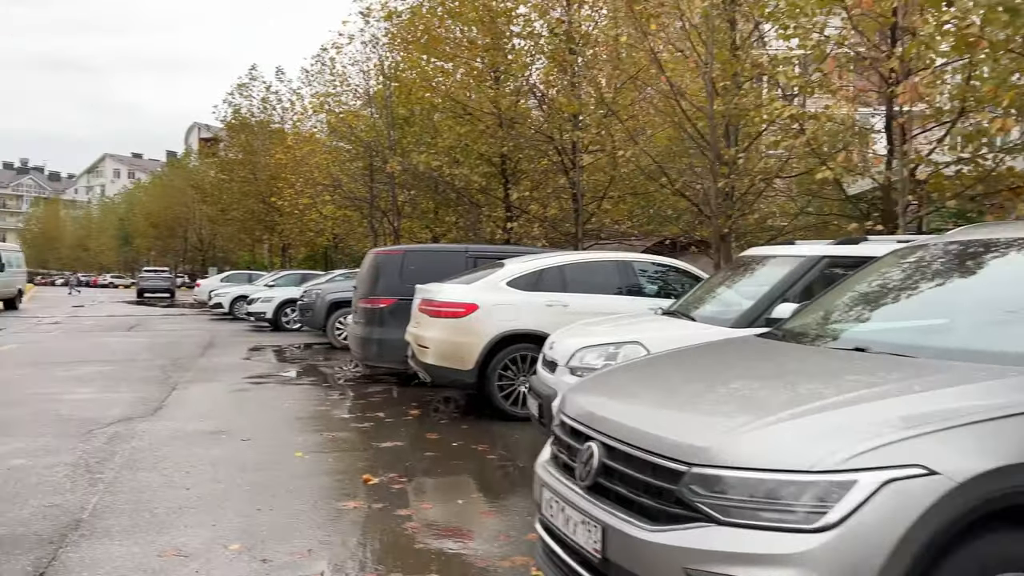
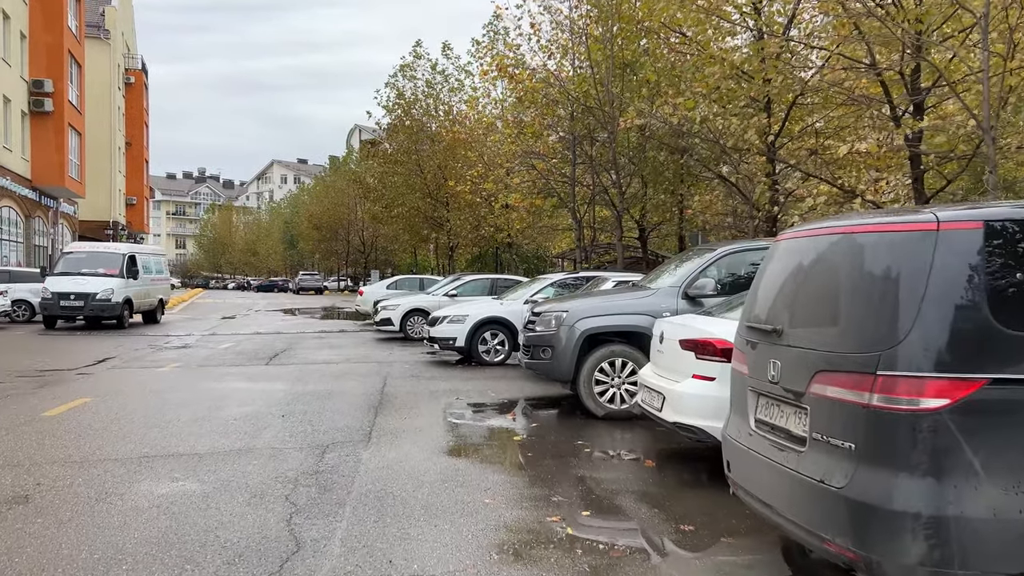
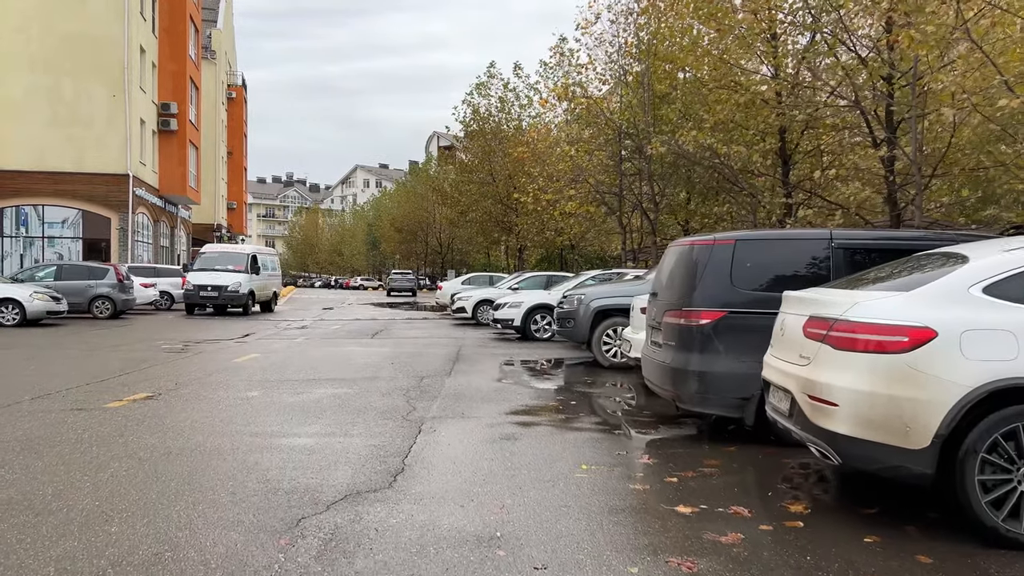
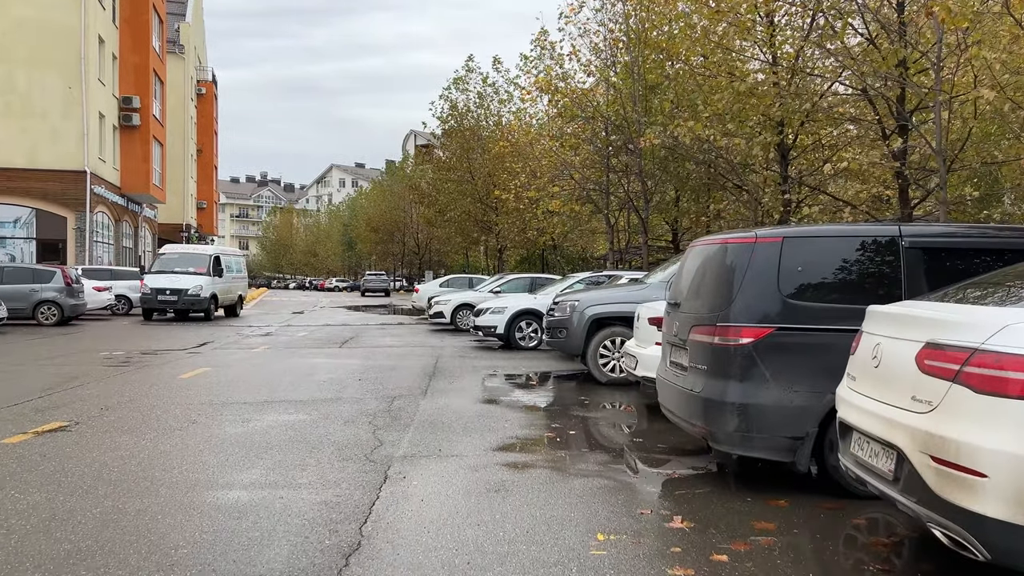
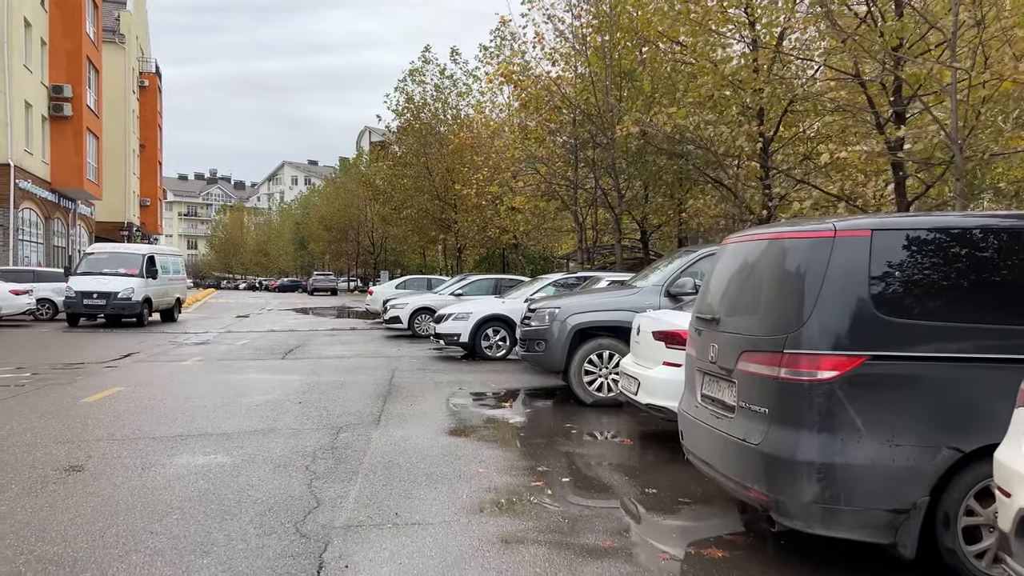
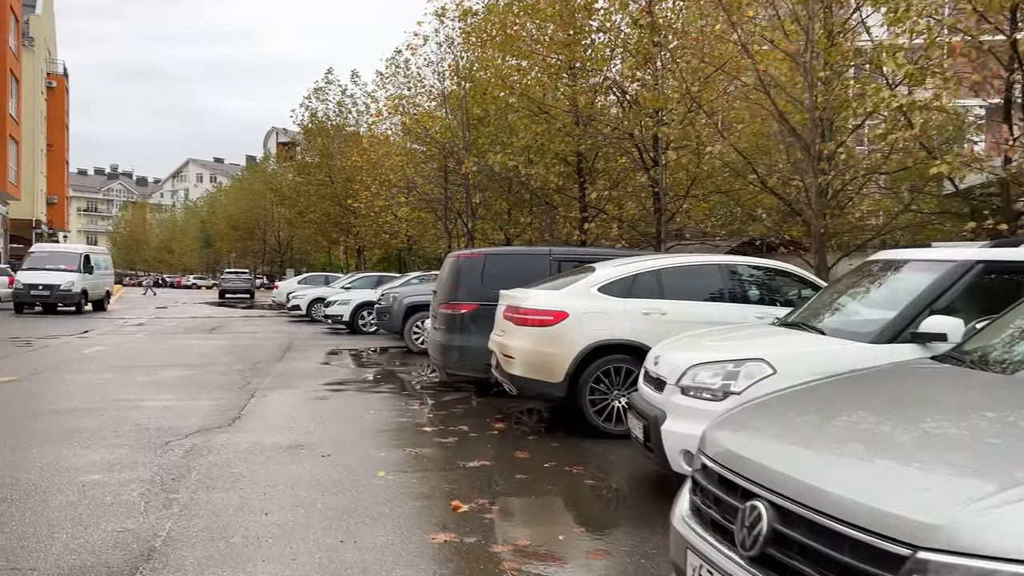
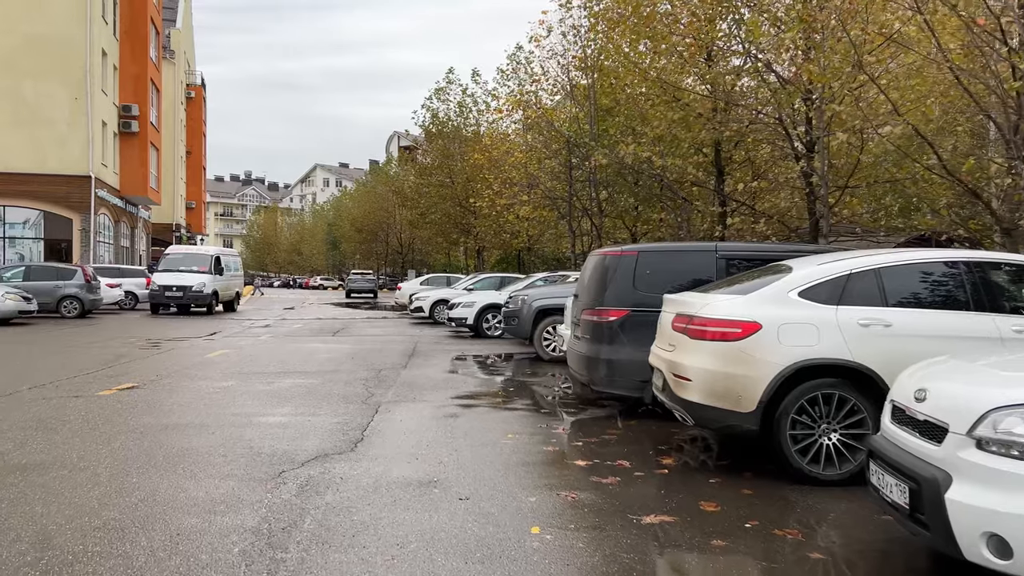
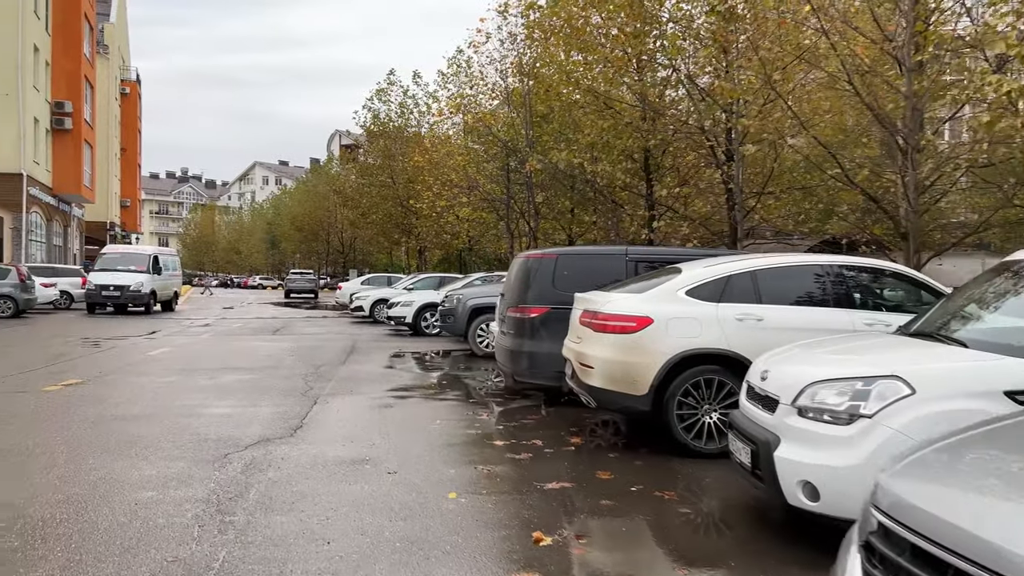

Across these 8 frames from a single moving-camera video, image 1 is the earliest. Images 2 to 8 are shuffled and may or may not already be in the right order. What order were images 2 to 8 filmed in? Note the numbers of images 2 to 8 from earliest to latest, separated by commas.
6, 8, 7, 3, 4, 5, 2
